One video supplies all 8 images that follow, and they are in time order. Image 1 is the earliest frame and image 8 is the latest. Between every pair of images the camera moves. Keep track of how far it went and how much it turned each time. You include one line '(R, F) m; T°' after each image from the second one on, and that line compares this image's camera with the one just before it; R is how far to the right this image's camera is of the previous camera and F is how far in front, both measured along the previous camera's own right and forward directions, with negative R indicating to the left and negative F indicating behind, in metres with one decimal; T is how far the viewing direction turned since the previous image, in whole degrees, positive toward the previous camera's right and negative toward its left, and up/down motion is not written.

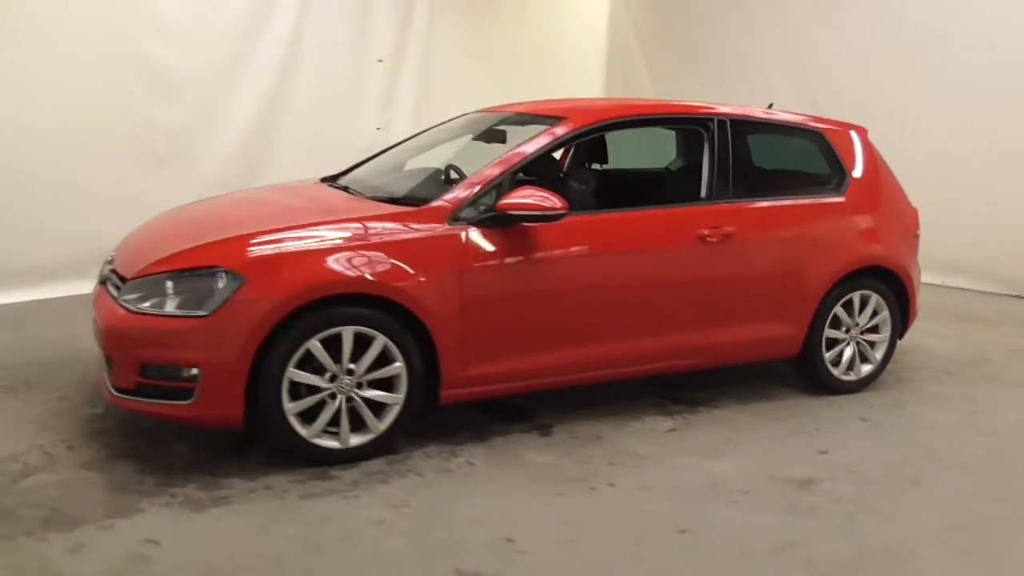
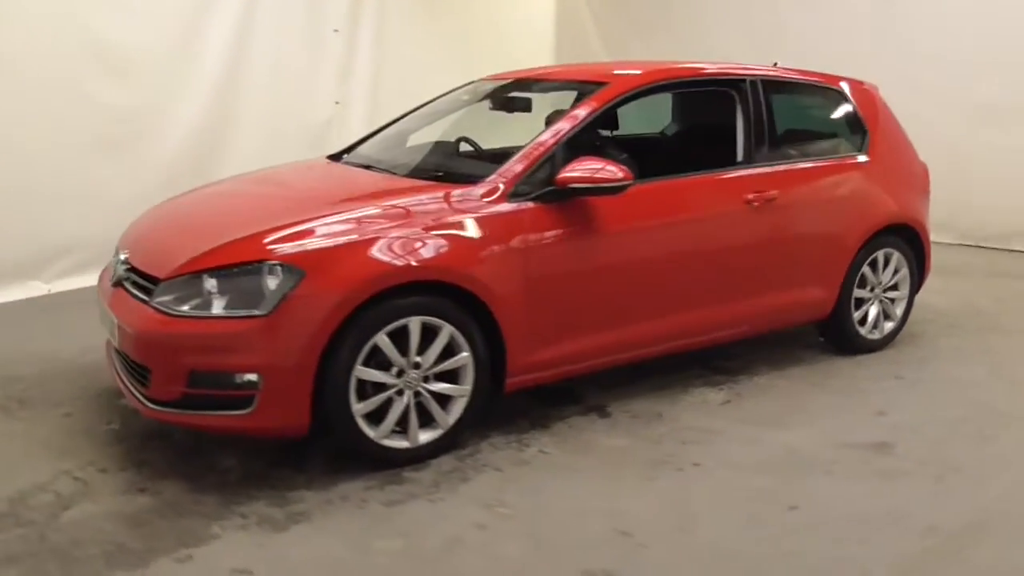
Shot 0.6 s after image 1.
(-0.5, +0.2) m; +6°
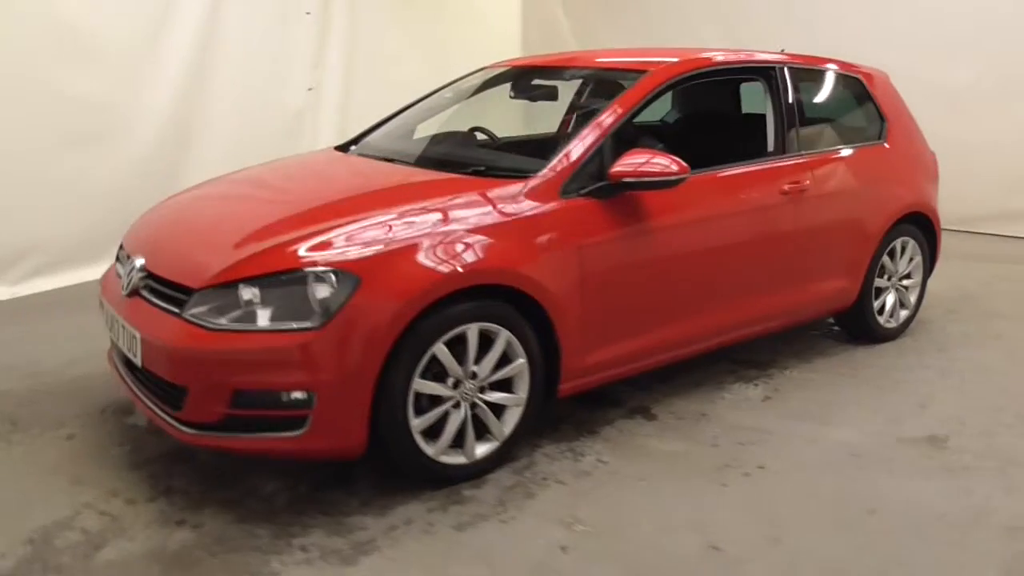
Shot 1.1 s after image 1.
(-0.4, +0.2) m; +5°
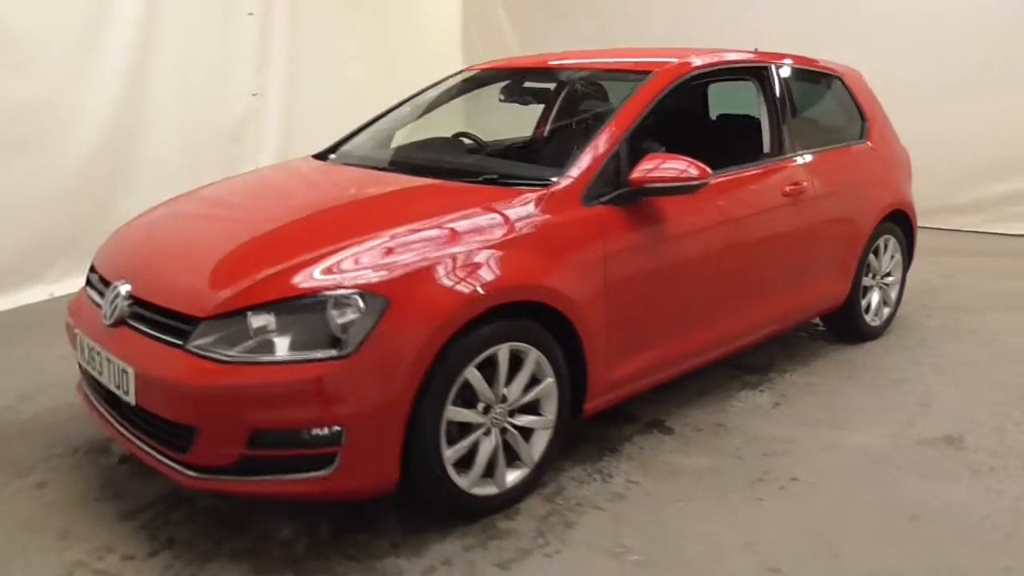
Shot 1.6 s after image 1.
(-0.3, +0.2) m; +6°
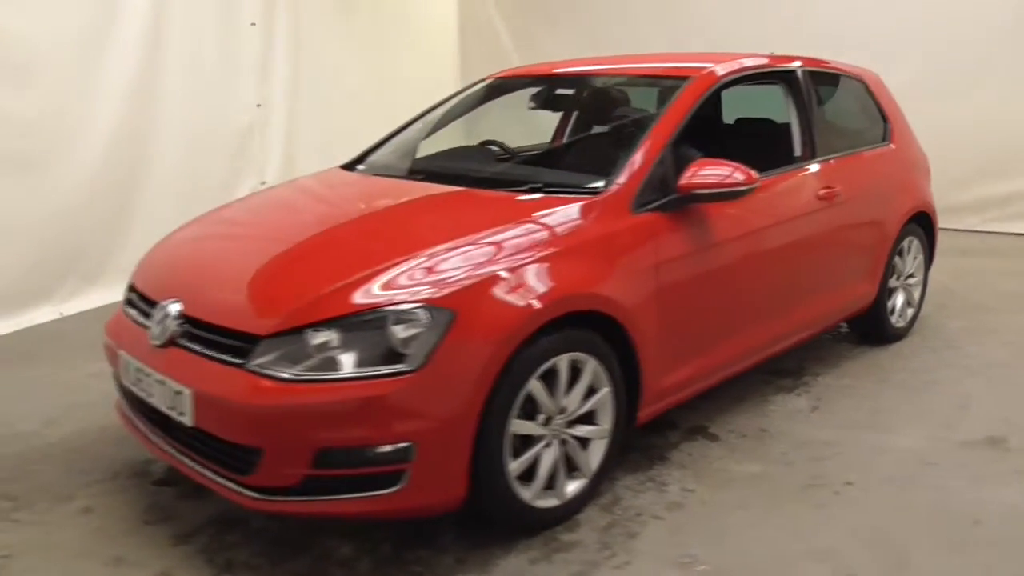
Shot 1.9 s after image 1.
(-0.2, 0.0) m; +1°
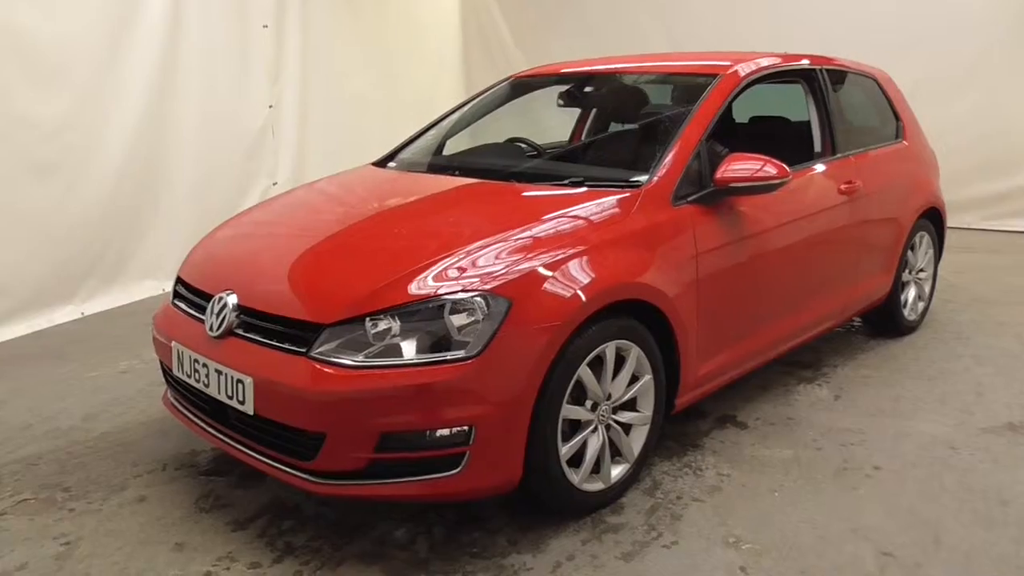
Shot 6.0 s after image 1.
(-0.2, -0.1) m; +1°
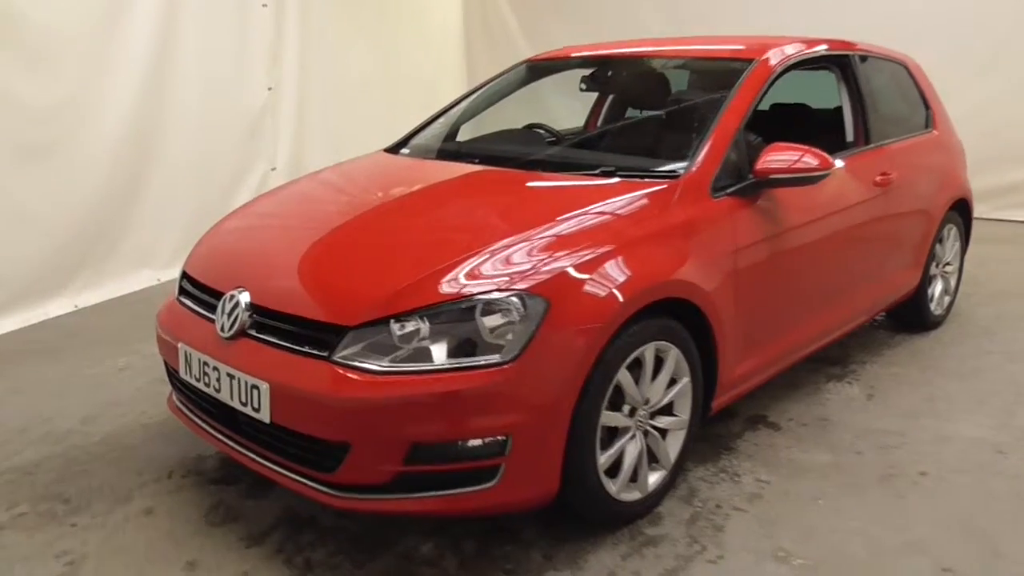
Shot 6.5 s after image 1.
(-0.1, +0.1) m; +1°
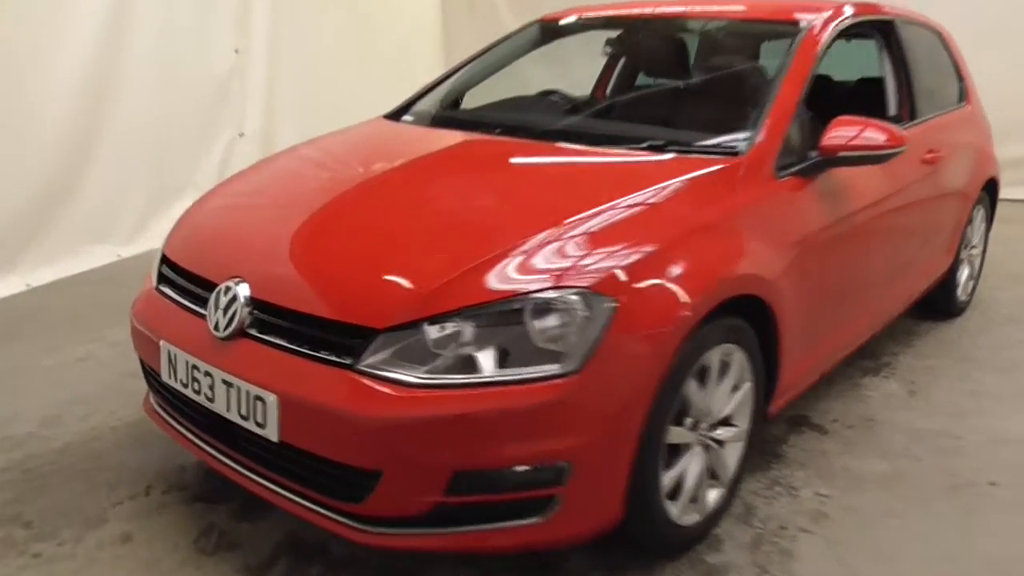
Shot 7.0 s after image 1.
(-0.2, +0.3) m; +3°
